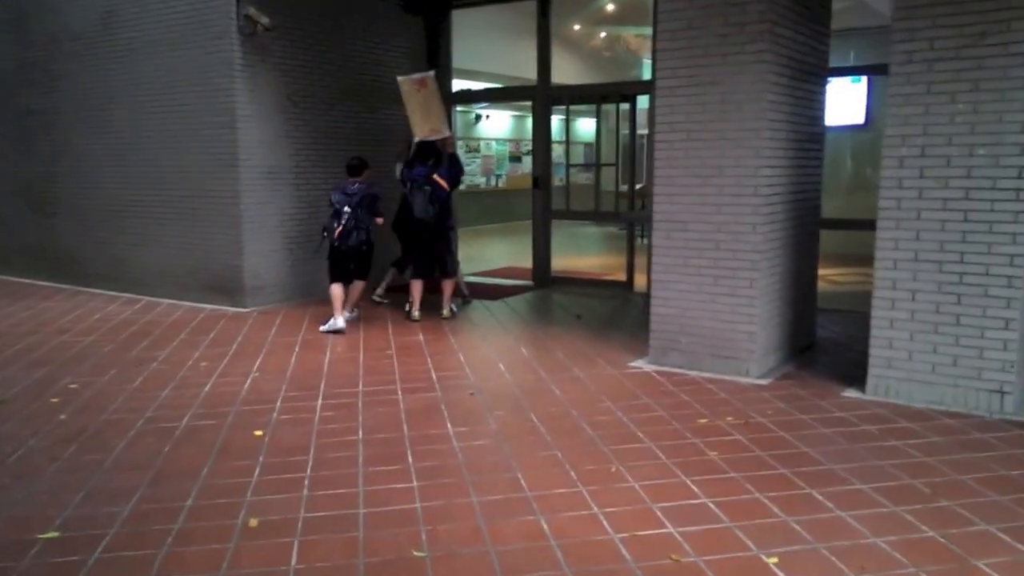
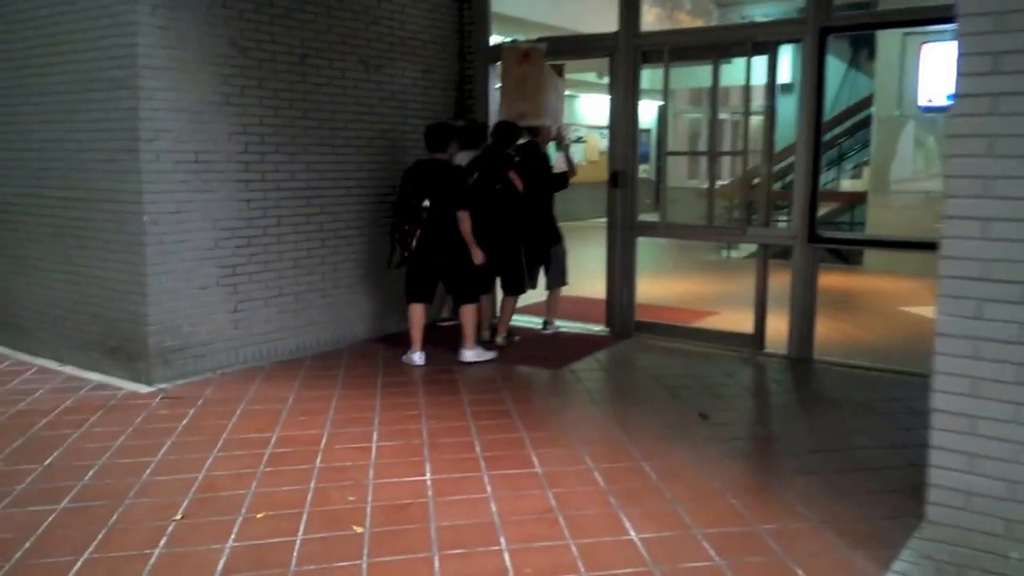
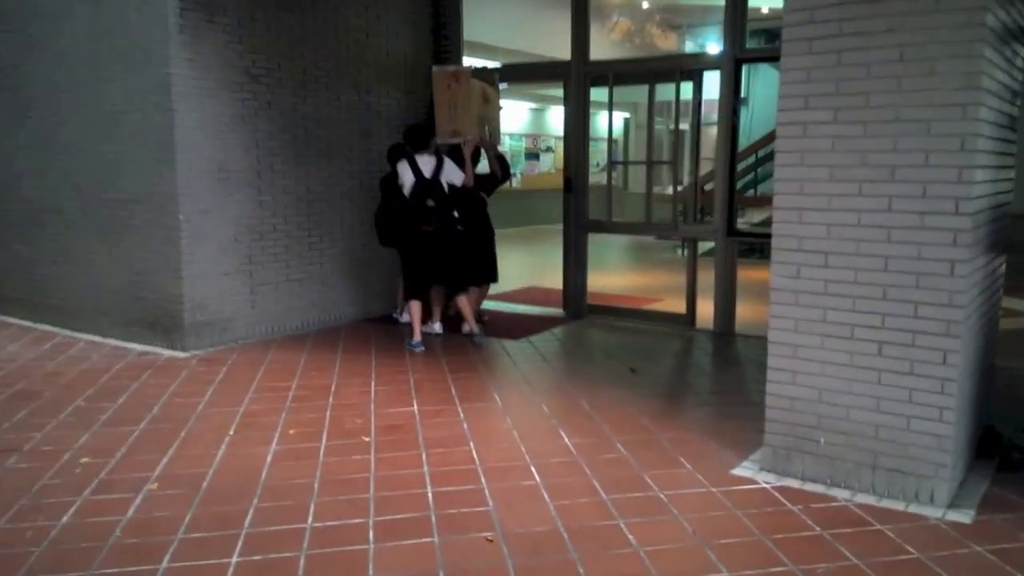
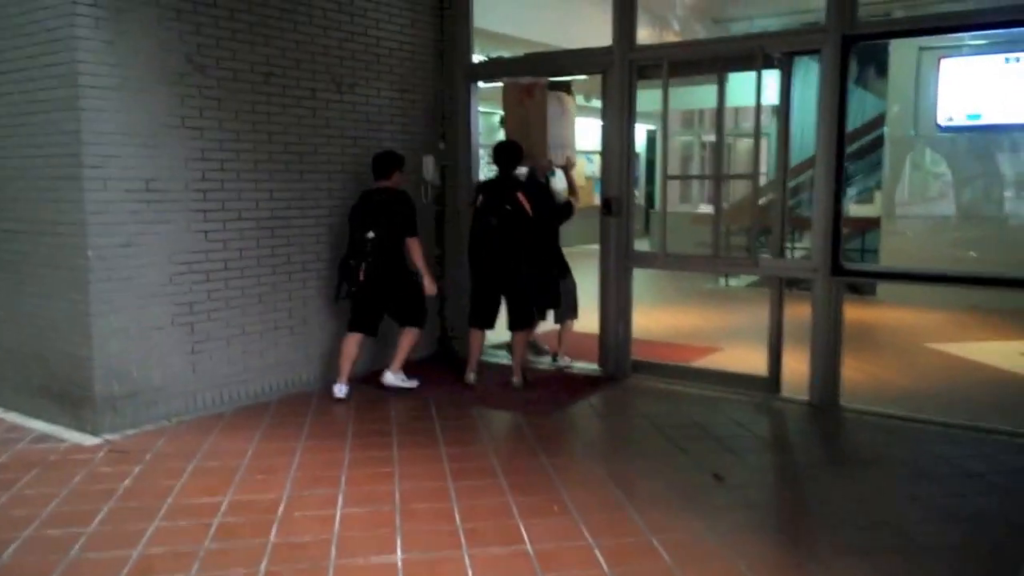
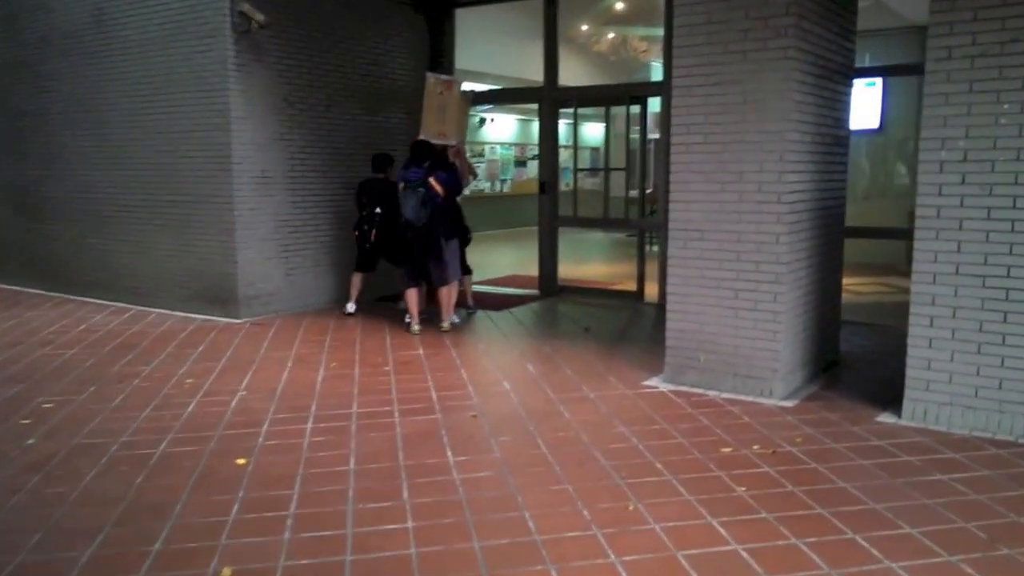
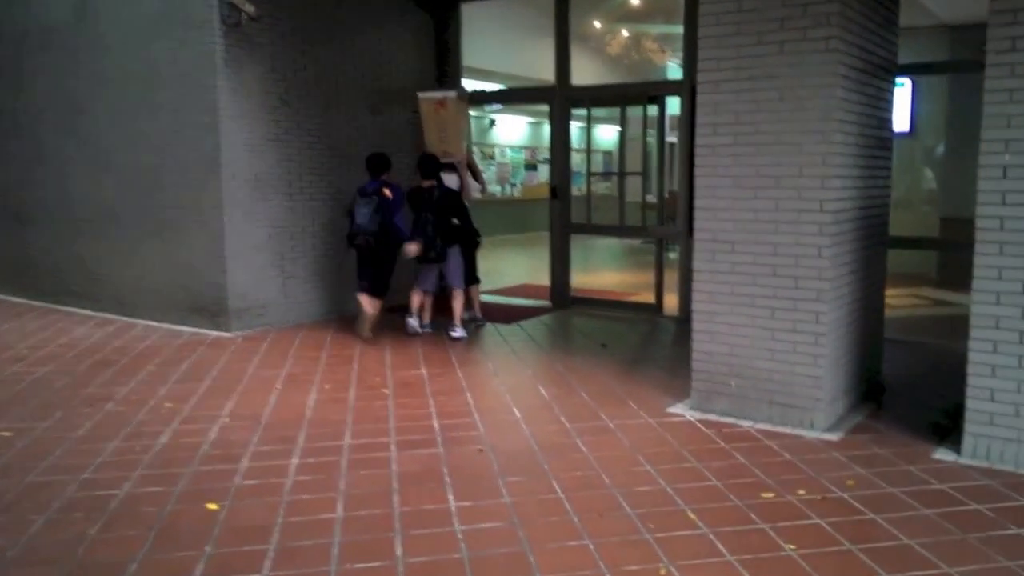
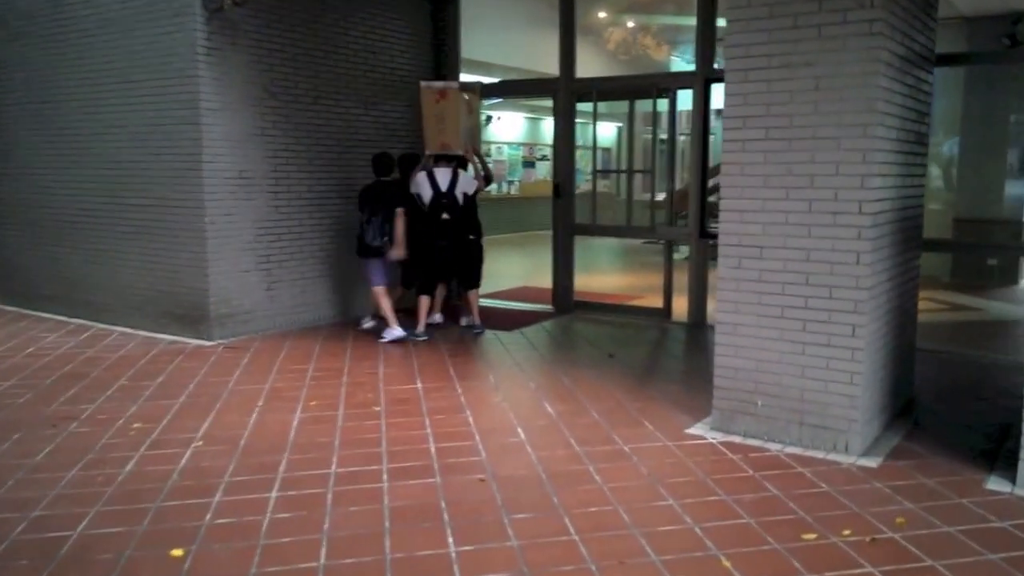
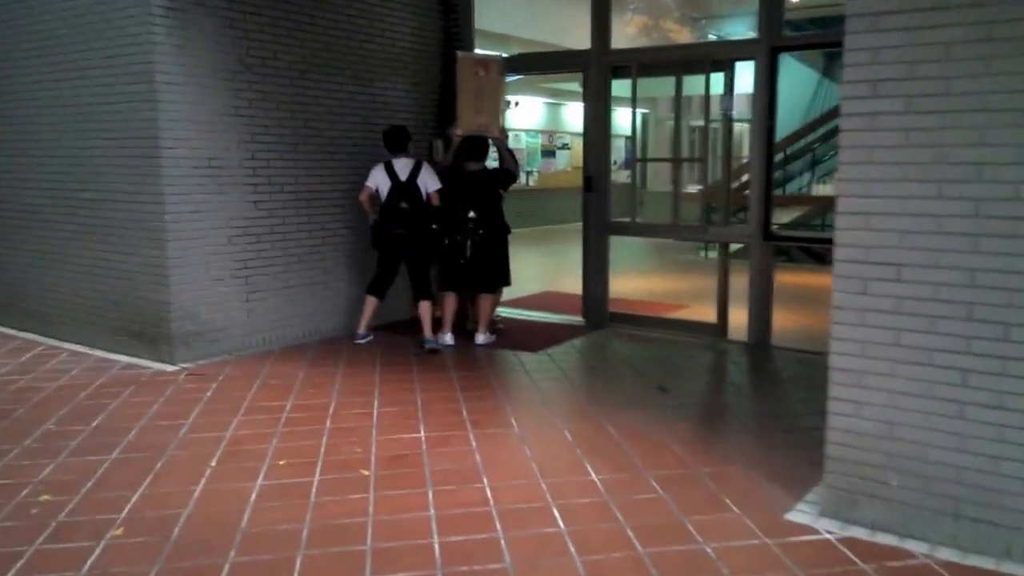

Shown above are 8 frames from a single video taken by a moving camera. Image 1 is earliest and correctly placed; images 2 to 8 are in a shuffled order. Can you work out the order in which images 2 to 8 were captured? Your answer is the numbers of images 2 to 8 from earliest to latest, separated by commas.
5, 6, 7, 3, 8, 2, 4
